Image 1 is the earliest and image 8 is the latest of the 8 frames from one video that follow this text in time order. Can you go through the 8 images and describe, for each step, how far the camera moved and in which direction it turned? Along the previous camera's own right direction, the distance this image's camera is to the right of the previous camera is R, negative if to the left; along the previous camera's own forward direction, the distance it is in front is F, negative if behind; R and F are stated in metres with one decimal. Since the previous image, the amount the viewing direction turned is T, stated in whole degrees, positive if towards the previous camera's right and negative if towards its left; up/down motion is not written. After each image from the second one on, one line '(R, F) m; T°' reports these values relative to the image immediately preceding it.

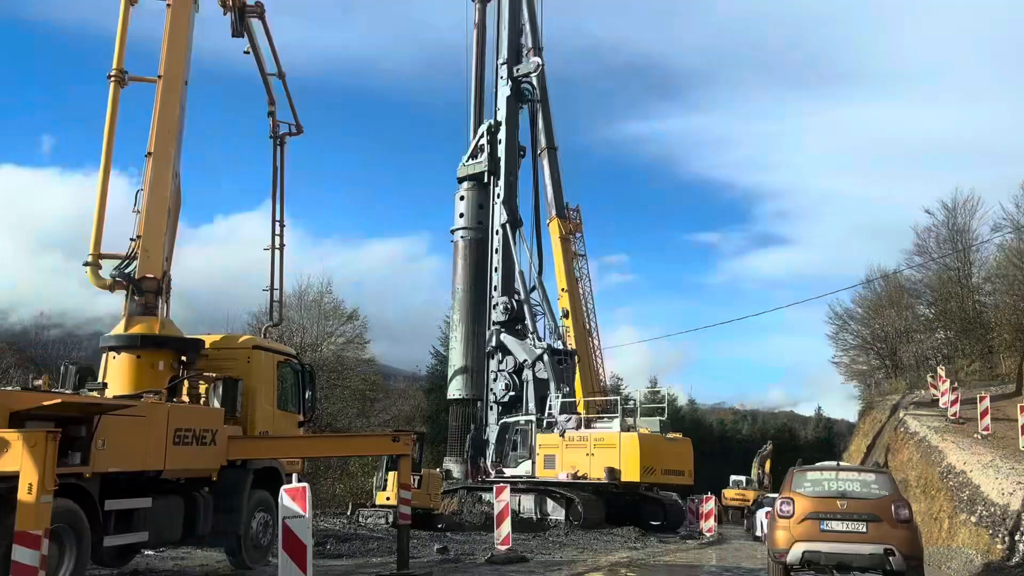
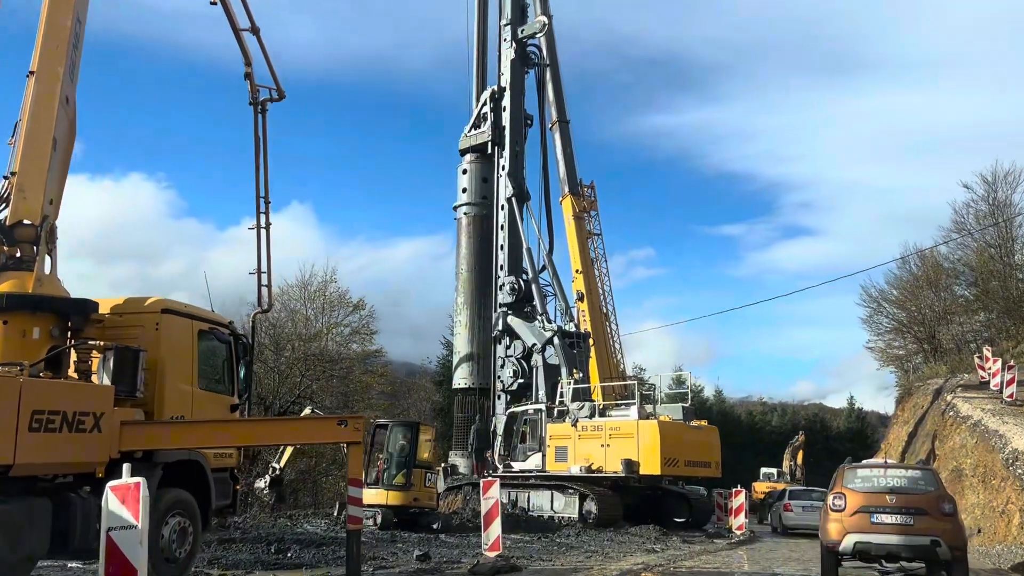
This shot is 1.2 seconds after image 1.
(+0.4, +2.0) m; -2°
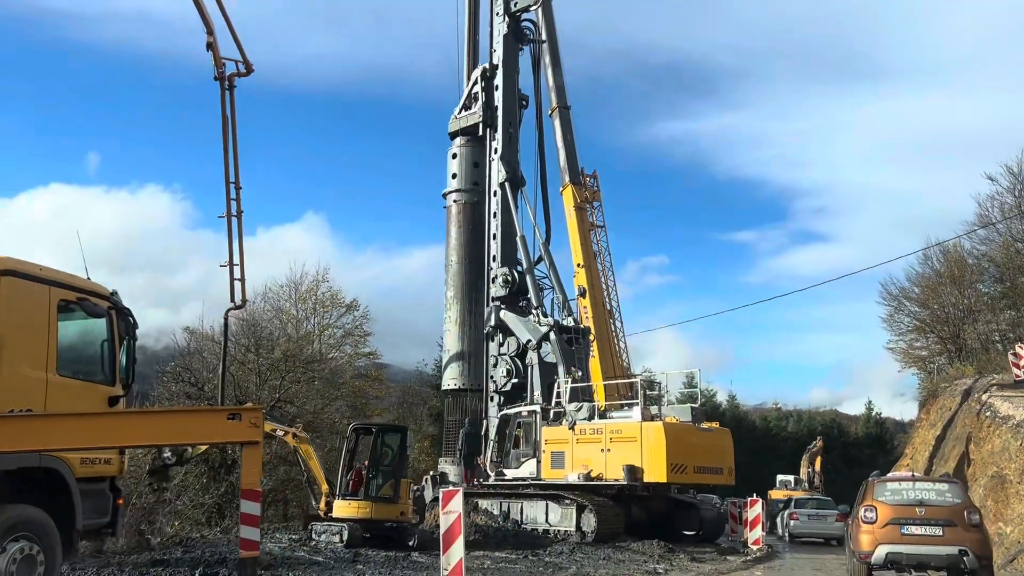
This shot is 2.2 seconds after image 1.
(+0.4, +1.8) m; -1°
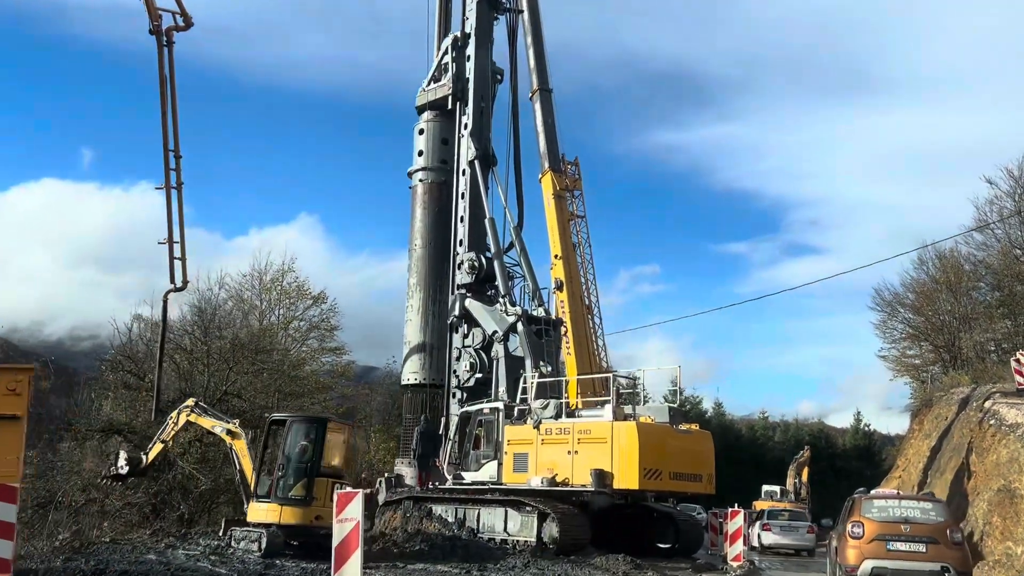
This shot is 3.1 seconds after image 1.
(+0.5, +1.7) m; +1°
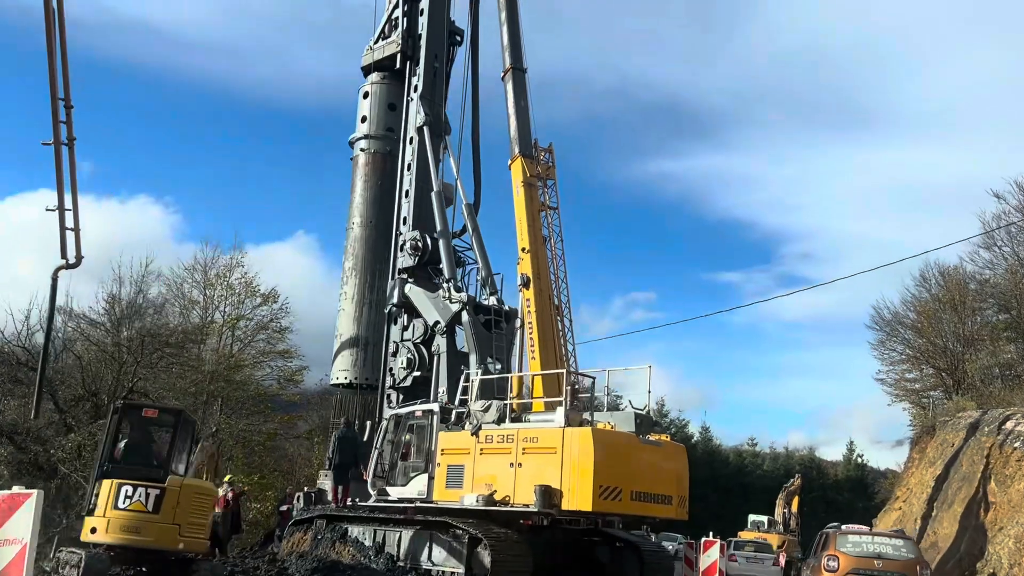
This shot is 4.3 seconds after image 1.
(+0.8, +2.8) m; 0°
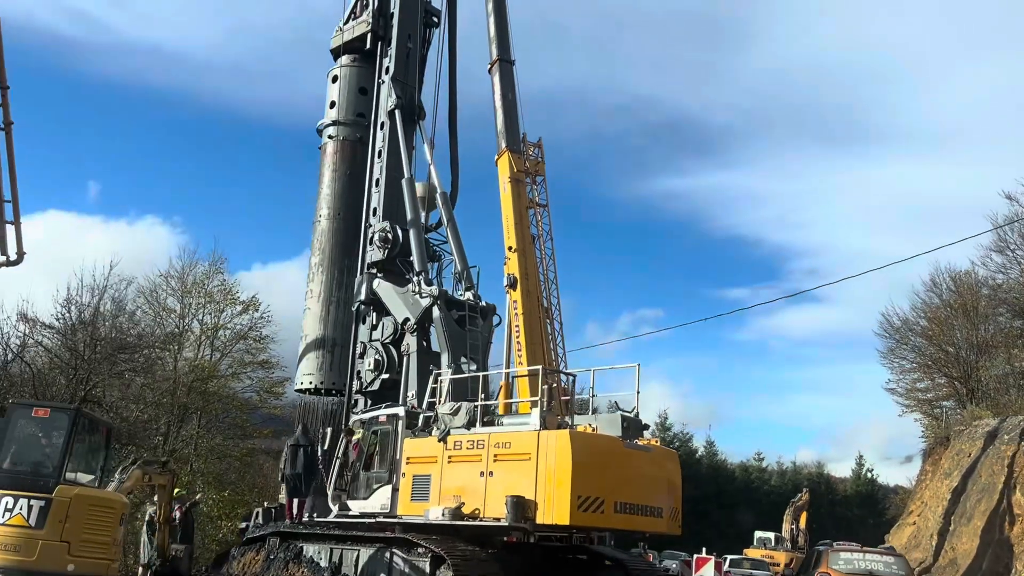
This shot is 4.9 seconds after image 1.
(+0.5, +1.4) m; 0°
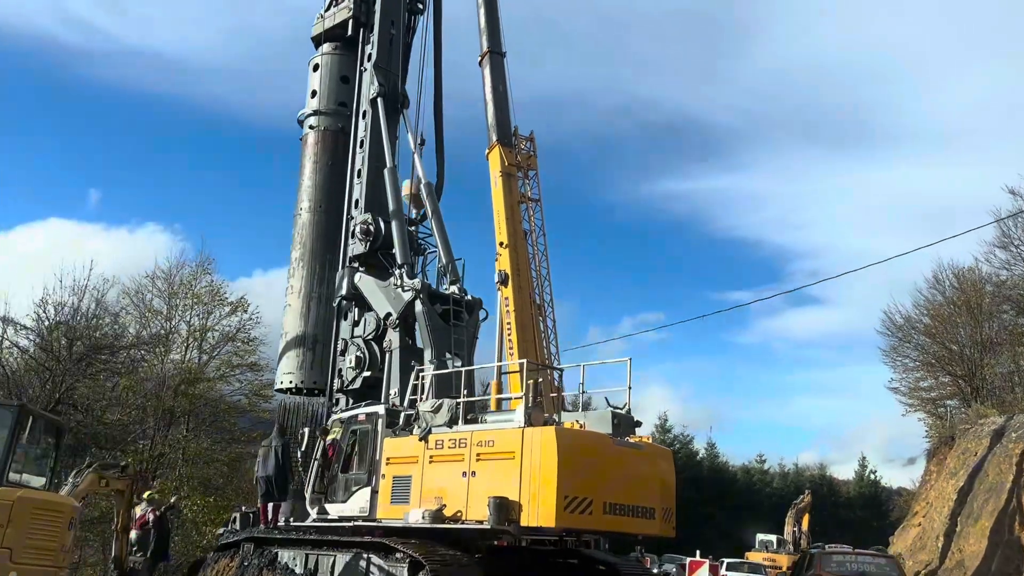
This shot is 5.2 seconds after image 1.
(+0.2, +0.6) m; 0°
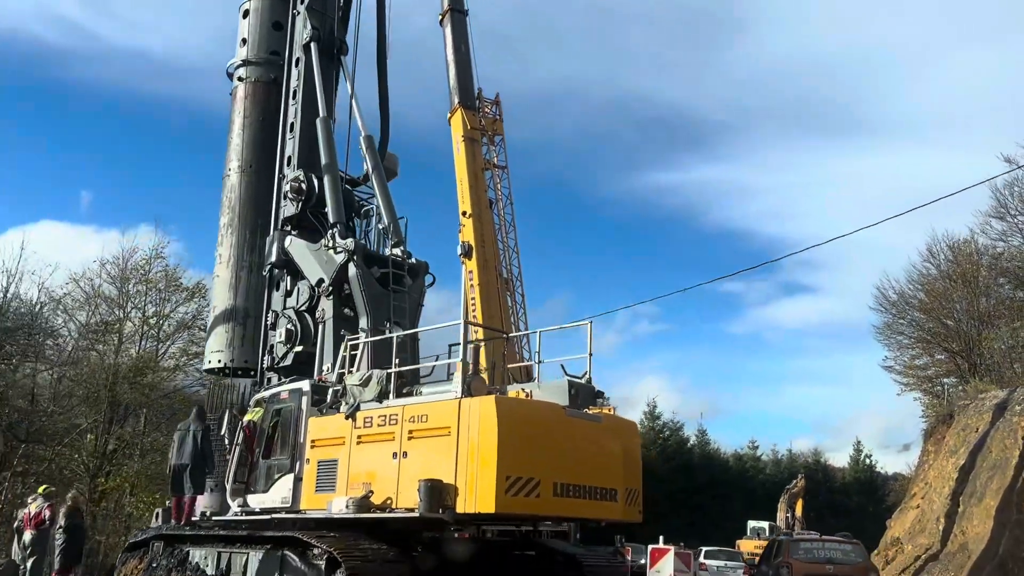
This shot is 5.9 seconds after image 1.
(+0.6, +1.6) m; 0°
